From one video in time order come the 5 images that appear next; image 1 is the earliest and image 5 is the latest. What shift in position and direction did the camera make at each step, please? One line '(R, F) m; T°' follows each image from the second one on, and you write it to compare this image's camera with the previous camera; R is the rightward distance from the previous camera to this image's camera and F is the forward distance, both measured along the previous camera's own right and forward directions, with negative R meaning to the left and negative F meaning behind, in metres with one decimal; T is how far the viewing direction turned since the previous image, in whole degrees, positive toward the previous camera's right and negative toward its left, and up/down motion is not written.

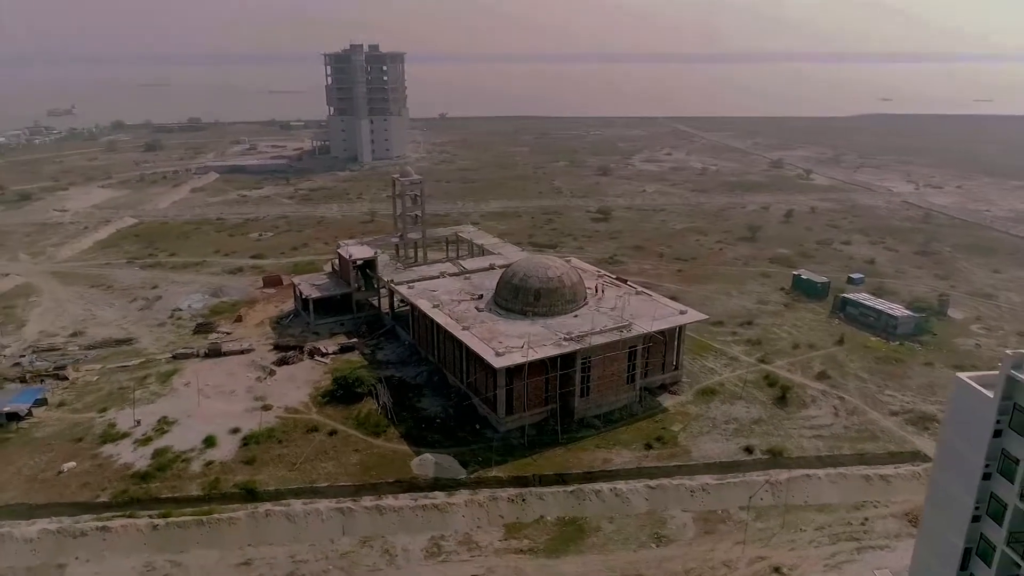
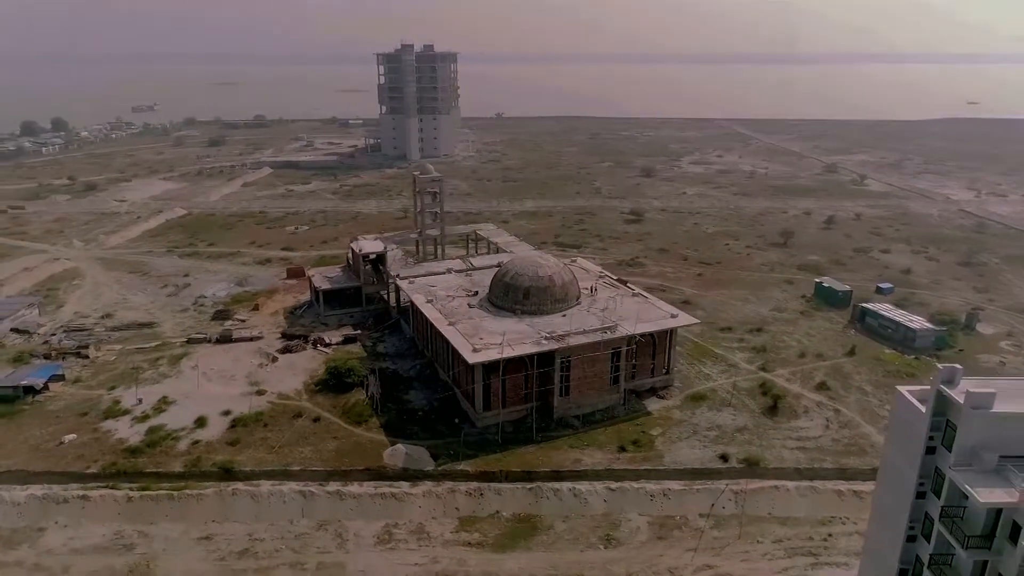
(+3.3, -0.1) m; -5°
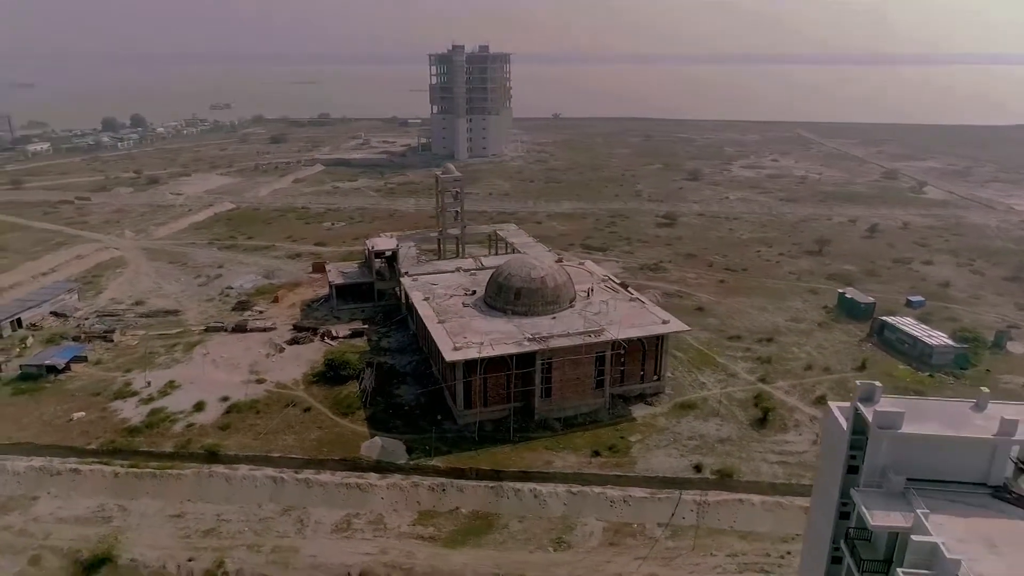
(+3.3, -0.1) m; -5°
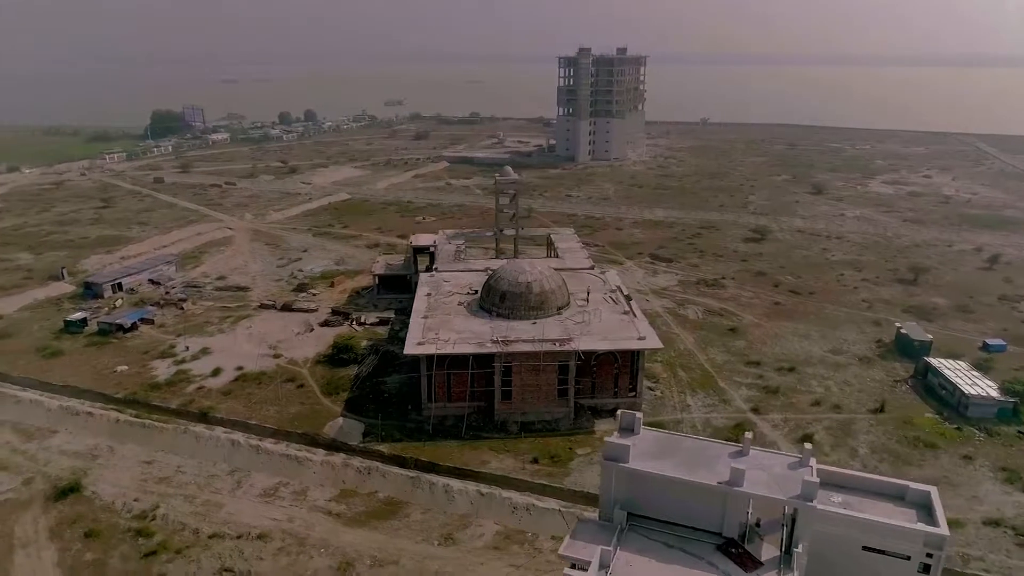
(+8.0, +0.3) m; -14°
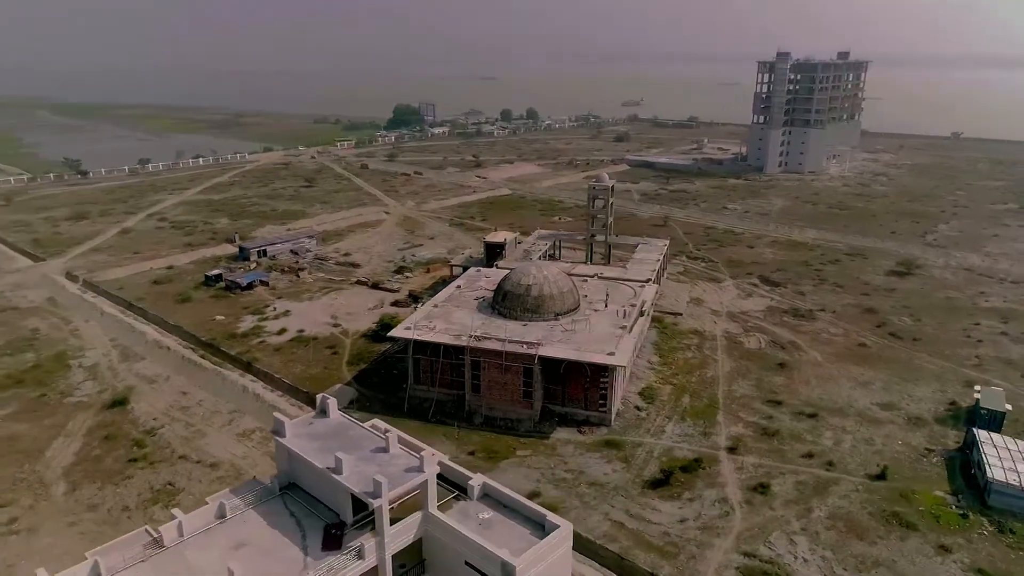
(+10.9, +0.7) m; -20°
